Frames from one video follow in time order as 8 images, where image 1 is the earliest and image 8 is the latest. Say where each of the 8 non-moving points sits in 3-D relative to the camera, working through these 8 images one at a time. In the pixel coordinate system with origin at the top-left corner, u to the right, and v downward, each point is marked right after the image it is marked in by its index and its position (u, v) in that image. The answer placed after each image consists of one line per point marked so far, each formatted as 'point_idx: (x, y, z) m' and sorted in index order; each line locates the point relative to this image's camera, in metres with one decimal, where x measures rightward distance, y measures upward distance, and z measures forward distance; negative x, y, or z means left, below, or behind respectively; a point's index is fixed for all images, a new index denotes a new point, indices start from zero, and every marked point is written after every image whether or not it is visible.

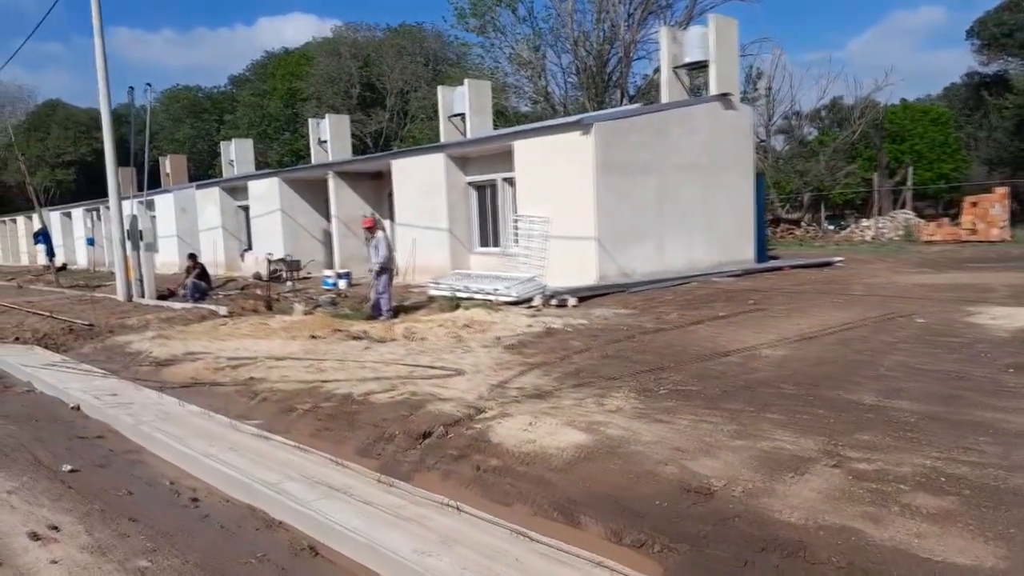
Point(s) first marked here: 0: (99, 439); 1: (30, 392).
0: (-3.5, -1.3, +6.8) m
1: (-5.6, -1.2, +9.3) m
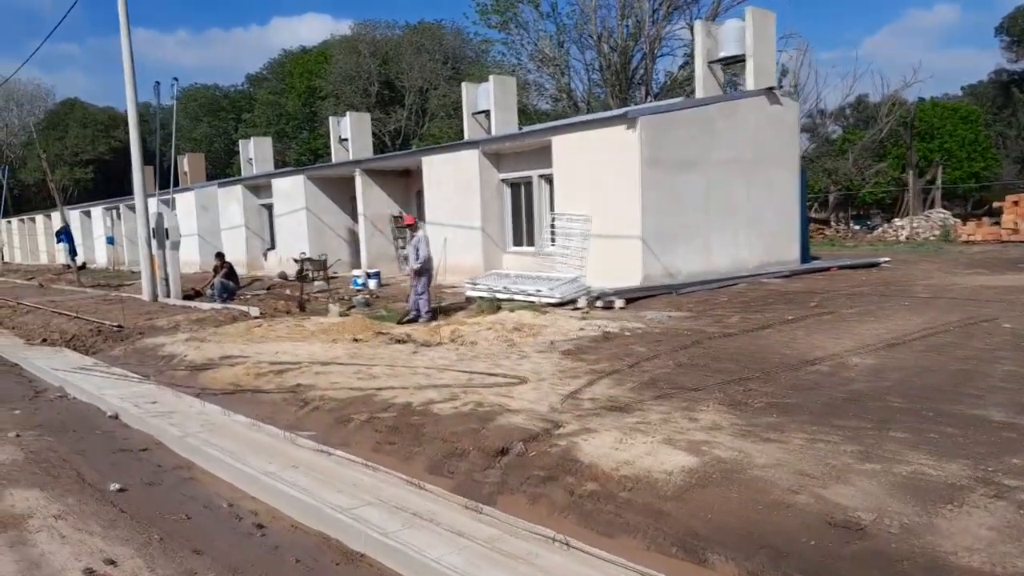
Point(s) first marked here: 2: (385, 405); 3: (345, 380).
0: (-2.9, -1.3, +6.3) m
1: (-4.9, -1.2, +8.8) m
2: (-1.1, -1.0, +7.1) m
3: (-1.7, -0.9, +8.2) m
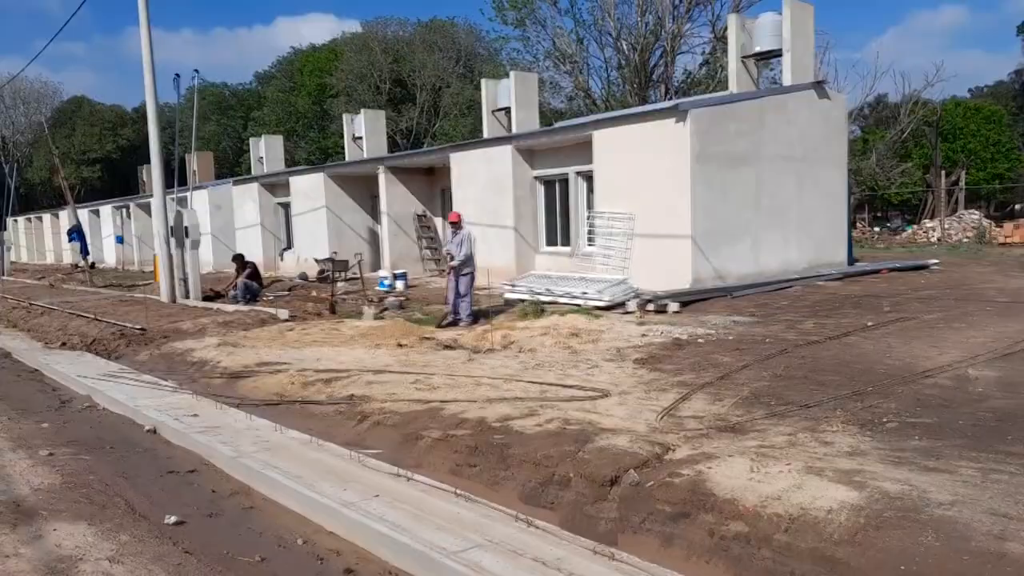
0: (-2.2, -1.3, +5.6) m
1: (-4.2, -1.2, +8.1) m
2: (-0.4, -1.1, +6.4) m
3: (-1.0, -1.0, +7.5) m
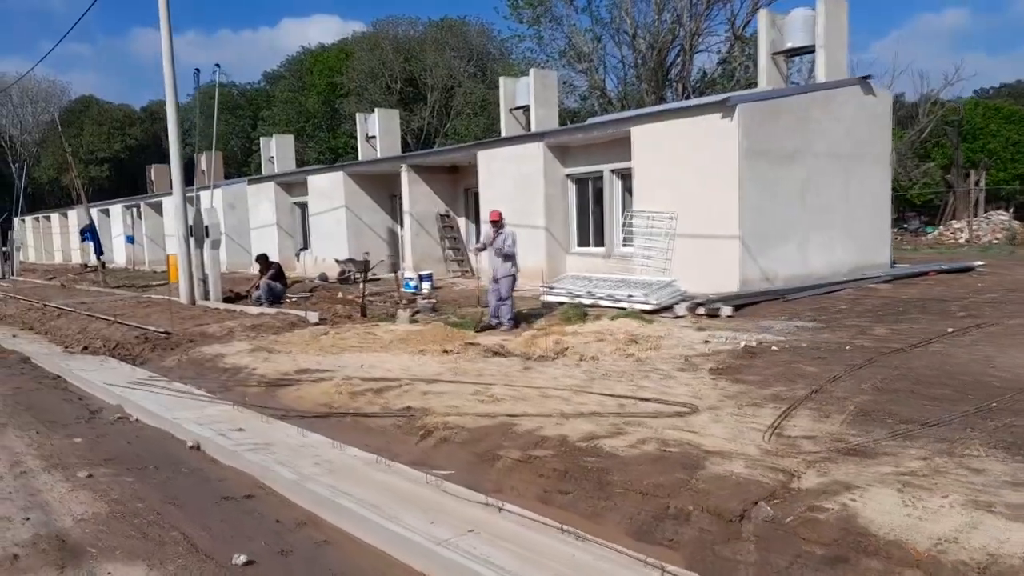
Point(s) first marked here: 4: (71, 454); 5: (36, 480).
0: (-1.6, -1.4, +5.0) m
1: (-3.6, -1.3, +7.5) m
2: (+0.2, -1.1, +5.8) m
3: (-0.4, -1.0, +6.9) m
4: (-3.4, -1.3, +6.1) m
5: (-3.2, -1.3, +5.4) m
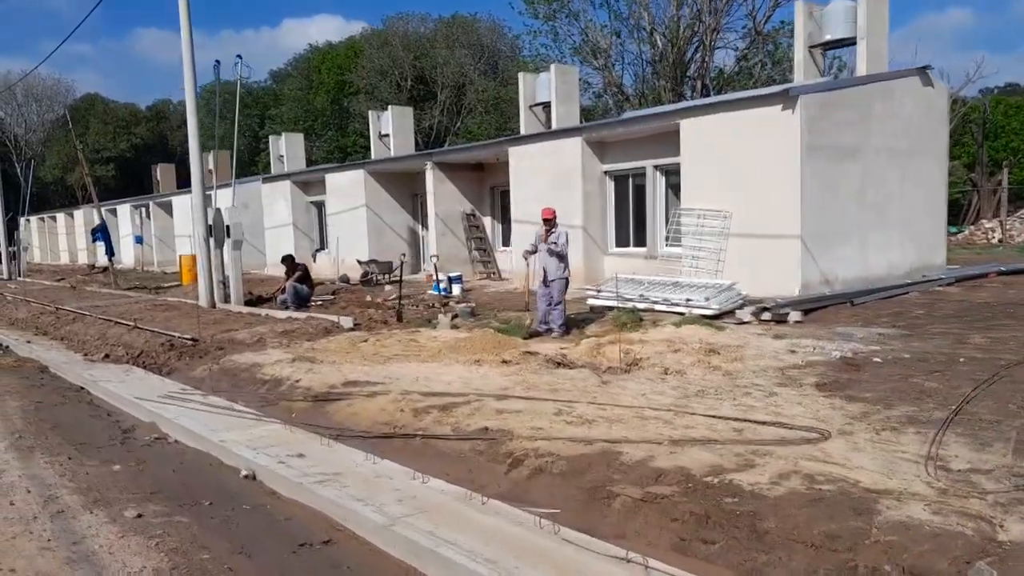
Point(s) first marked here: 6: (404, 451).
0: (-0.9, -1.4, +4.2) m
1: (-2.9, -1.3, +6.7) m
2: (+0.9, -1.1, +5.0) m
3: (+0.3, -1.0, +6.1) m
4: (-2.7, -1.3, +5.4) m
5: (-2.5, -1.4, +4.6) m
6: (-0.8, -1.2, +6.1) m
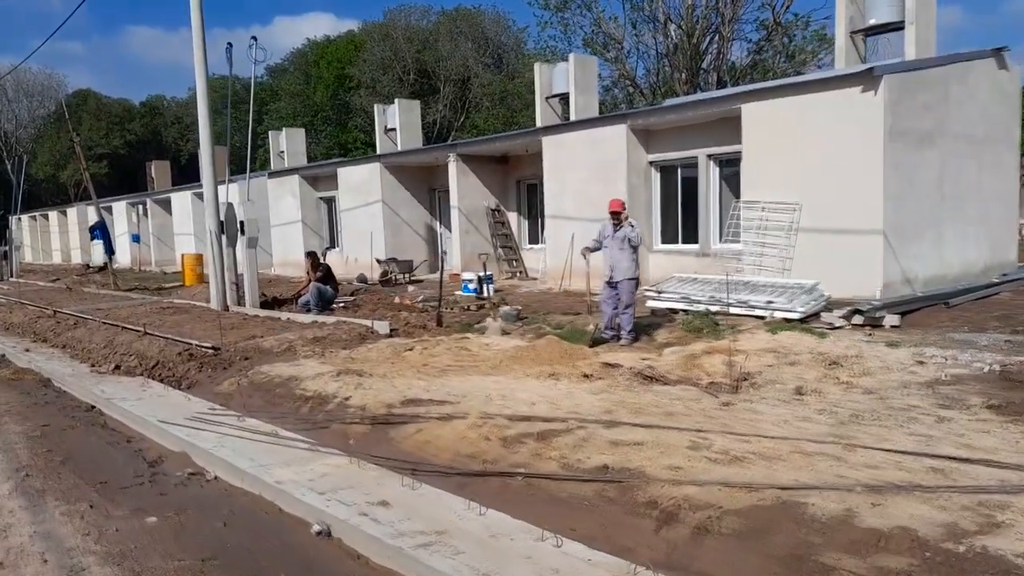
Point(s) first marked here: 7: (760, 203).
0: (-0.1, -1.4, +3.0) m
1: (-2.1, -1.4, +5.5) m
2: (+1.7, -1.2, +3.8) m
3: (+1.1, -1.1, +4.9) m
4: (-1.9, -1.4, +4.2) m
5: (-1.7, -1.4, +3.4) m
6: (0.0, -1.3, +5.0) m
7: (+3.9, +1.3, +12.5) m
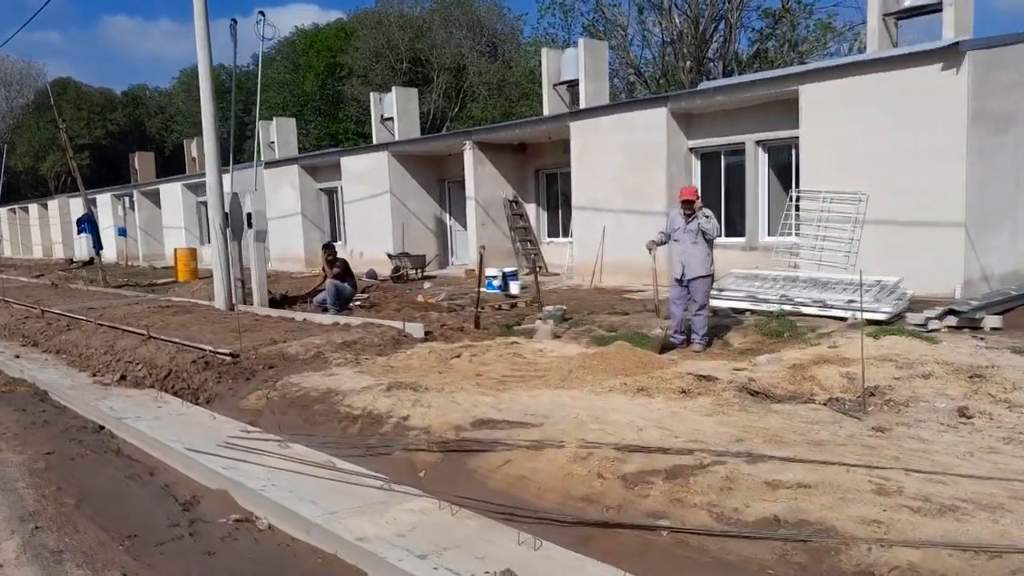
0: (+0.7, -1.5, +2.0) m
1: (-1.4, -1.4, +4.4) m
2: (+2.4, -1.2, +2.8) m
3: (+1.8, -1.1, +3.9) m
4: (-1.1, -1.4, +3.1) m
5: (-0.9, -1.4, +2.3) m
6: (+0.7, -1.3, +3.9) m
7: (+4.4, +1.4, +11.5) m
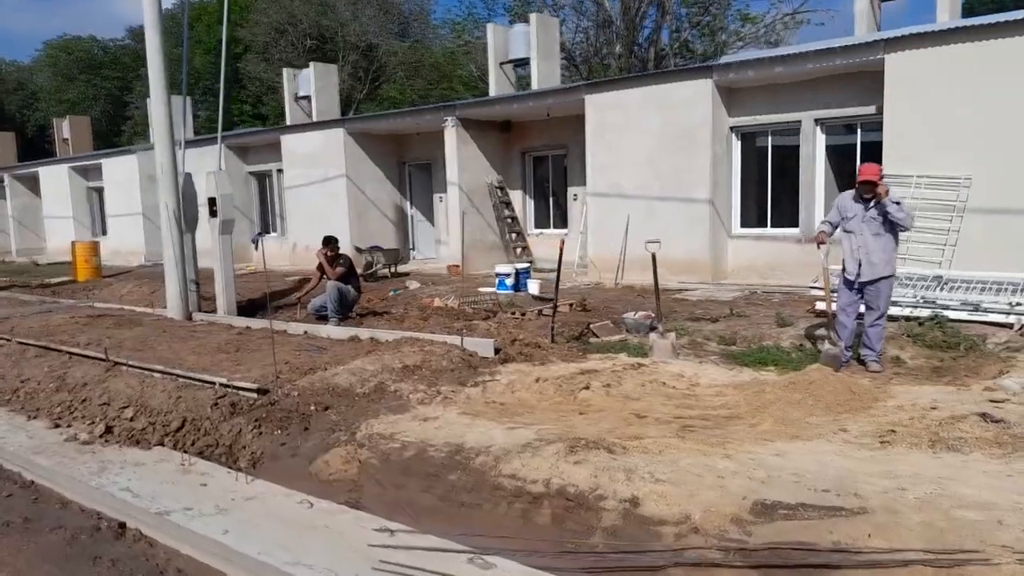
0: (+2.8, -1.6, +0.2) m
1: (+0.4, -1.5, +2.3) m
2: (+4.4, -1.3, +1.2) m
3: (+3.7, -1.2, +2.2) m
4: (+0.8, -1.5, +1.0) m
5: (+1.1, -1.6, +0.3) m
6: (+2.5, -1.4, +2.1) m
7: (+5.1, +1.4, +10.1) m
